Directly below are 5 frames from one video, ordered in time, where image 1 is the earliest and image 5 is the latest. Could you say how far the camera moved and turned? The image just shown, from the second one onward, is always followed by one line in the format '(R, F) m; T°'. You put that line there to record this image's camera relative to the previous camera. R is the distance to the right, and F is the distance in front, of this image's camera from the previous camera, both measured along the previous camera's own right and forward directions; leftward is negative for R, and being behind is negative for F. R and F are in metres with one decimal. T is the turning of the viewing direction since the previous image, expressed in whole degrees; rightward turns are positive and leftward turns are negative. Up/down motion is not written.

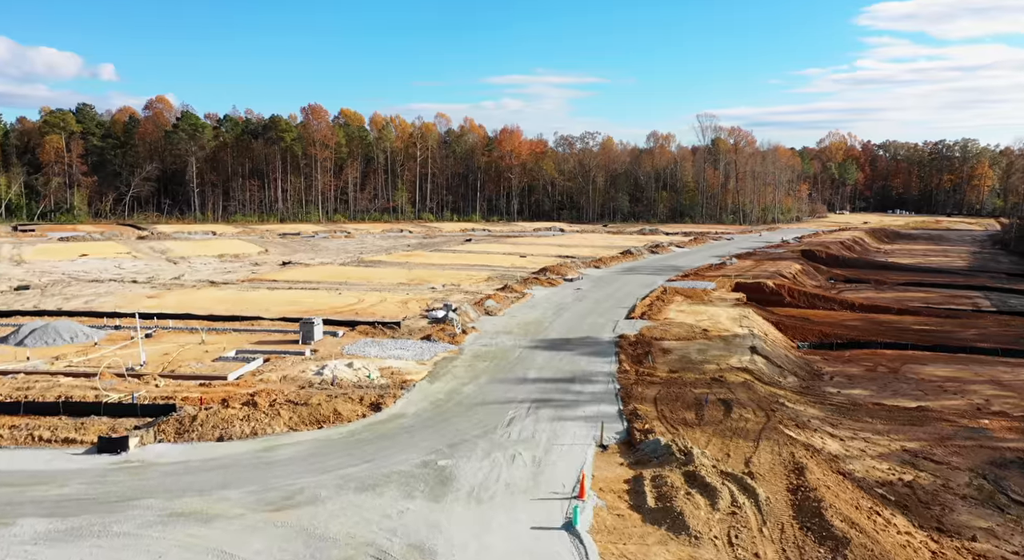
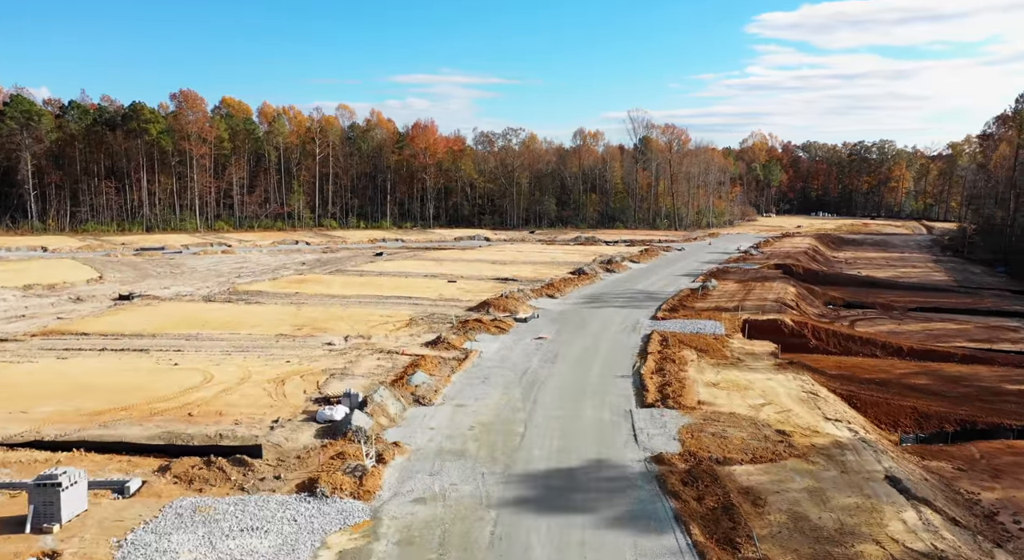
(-0.7, +11.2) m; +6°
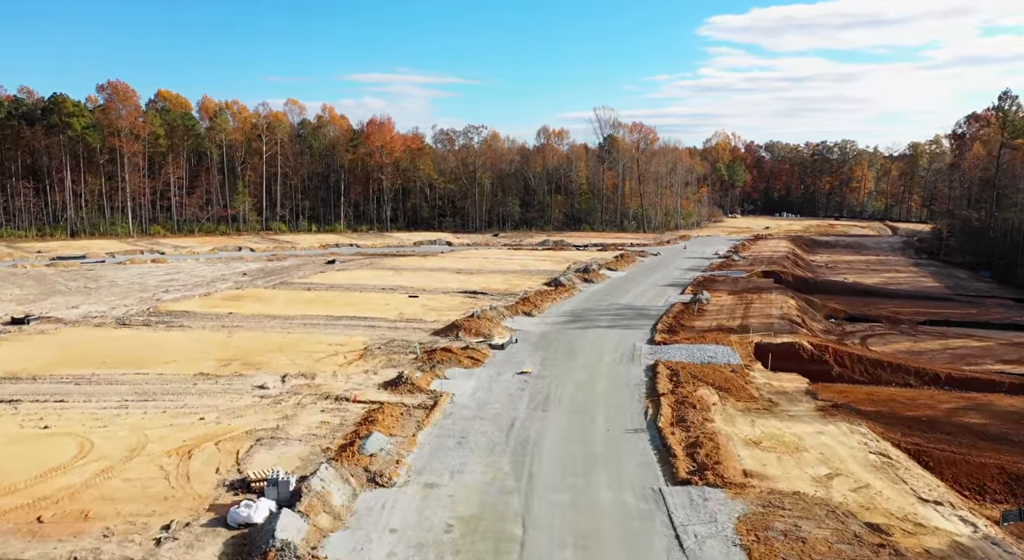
(-0.5, +4.7) m; +3°
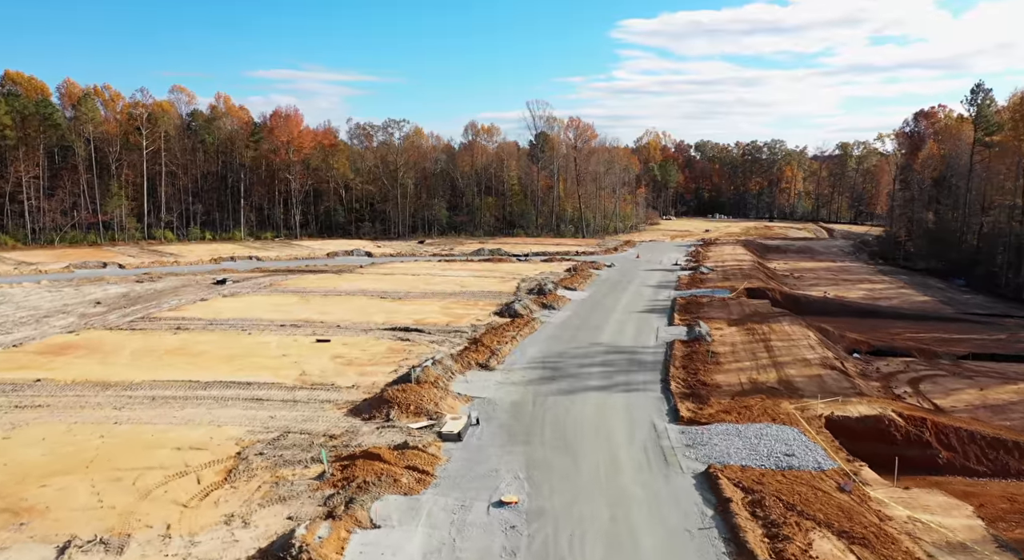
(-0.8, +8.9) m; +5°
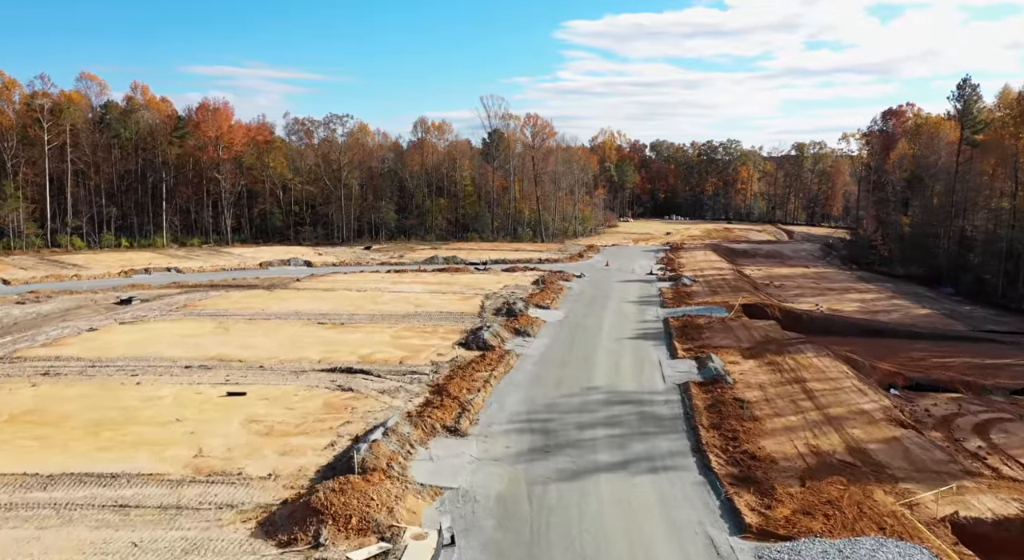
(-0.6, +5.8) m; +4°
